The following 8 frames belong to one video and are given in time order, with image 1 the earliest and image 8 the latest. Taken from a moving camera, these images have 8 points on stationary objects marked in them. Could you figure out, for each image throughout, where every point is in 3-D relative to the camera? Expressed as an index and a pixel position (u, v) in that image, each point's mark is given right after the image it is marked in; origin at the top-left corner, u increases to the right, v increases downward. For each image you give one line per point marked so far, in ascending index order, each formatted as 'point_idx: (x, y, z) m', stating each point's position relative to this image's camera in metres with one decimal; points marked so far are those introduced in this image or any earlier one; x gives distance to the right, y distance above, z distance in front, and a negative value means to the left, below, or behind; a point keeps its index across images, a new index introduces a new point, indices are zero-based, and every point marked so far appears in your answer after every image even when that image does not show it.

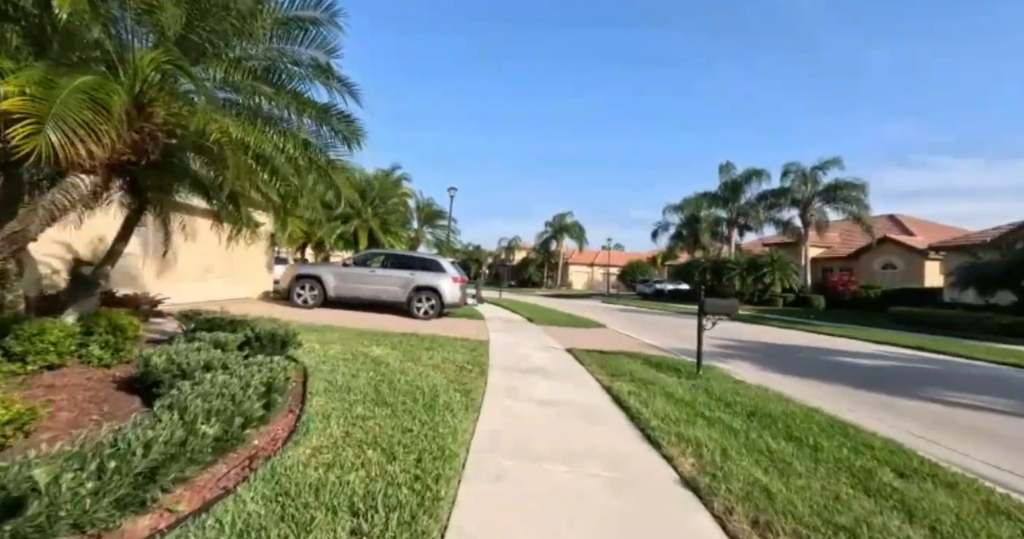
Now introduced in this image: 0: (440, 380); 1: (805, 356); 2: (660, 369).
0: (-1.0, -1.6, +6.2) m
1: (+8.3, -2.5, +12.4) m
2: (+3.0, -2.0, +8.7) m
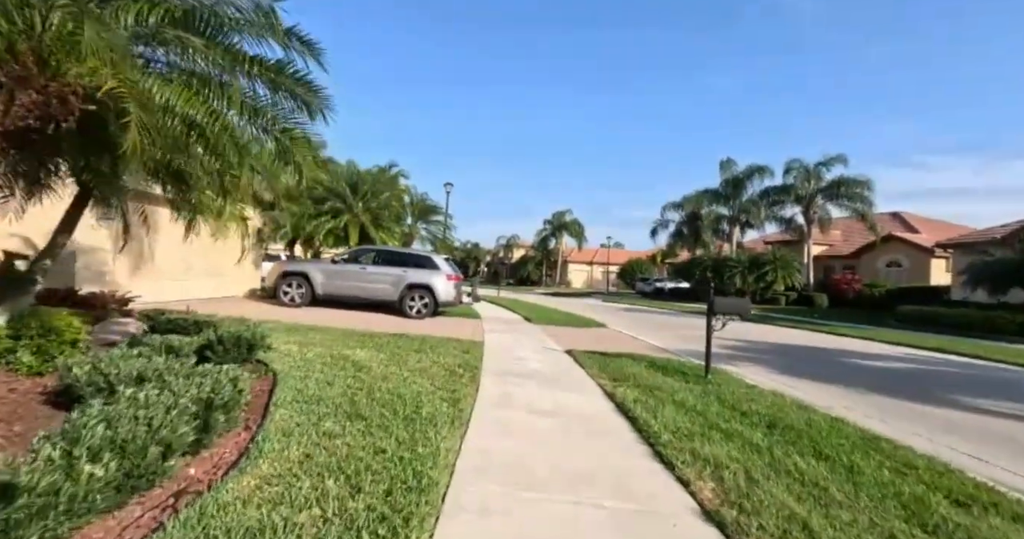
0: (-1.1, -1.5, +5.6) m
1: (+8.2, -2.4, +11.9) m
2: (+2.9, -1.9, +8.1) m
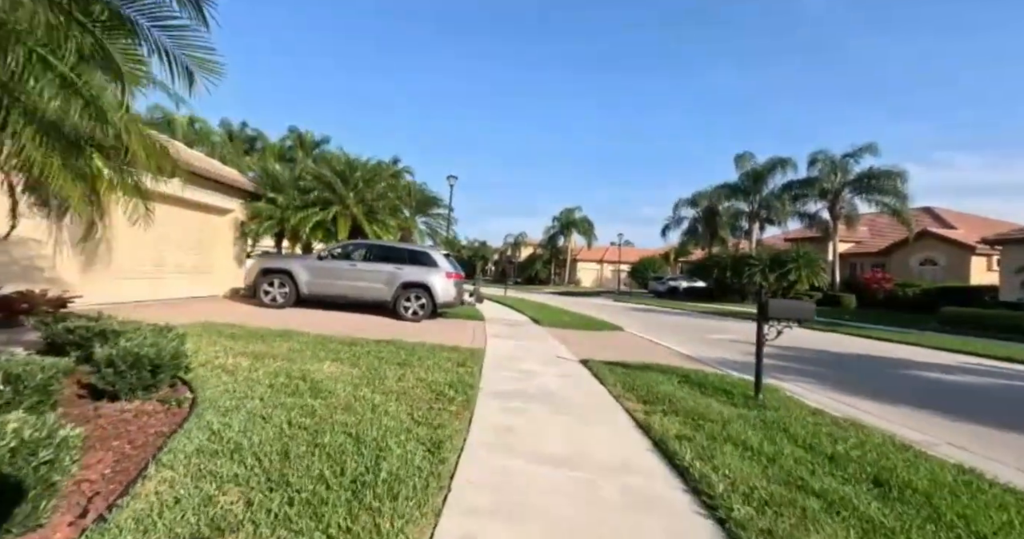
0: (-1.1, -1.4, +4.2) m
1: (+8.4, -2.3, +10.3) m
2: (+3.0, -1.9, +6.7) m
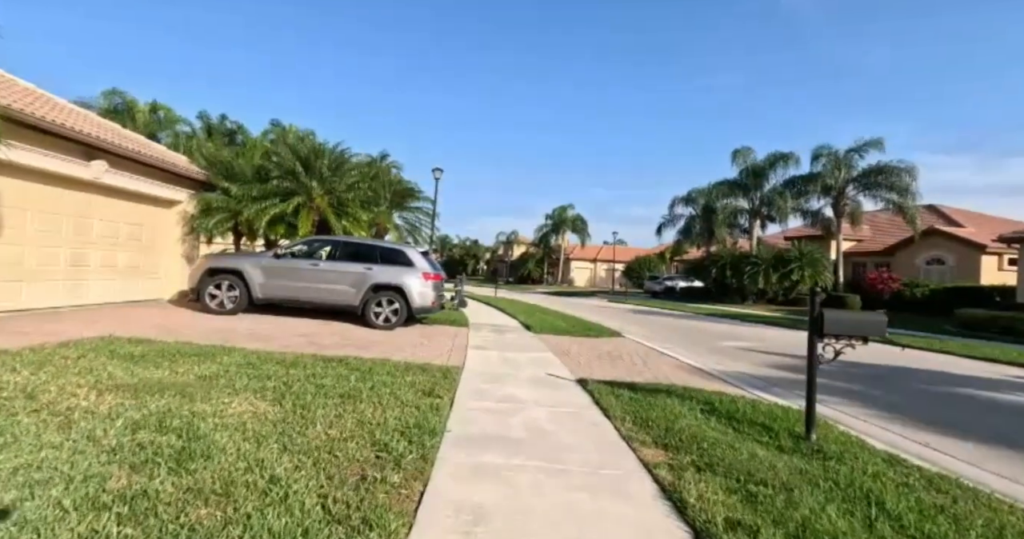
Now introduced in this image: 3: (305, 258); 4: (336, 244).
0: (-1.3, -1.5, +2.6) m
1: (+8.1, -2.3, +8.9) m
2: (+2.7, -1.9, +5.2) m
3: (-5.2, +0.3, +11.0) m
4: (-4.5, +0.7, +11.2) m
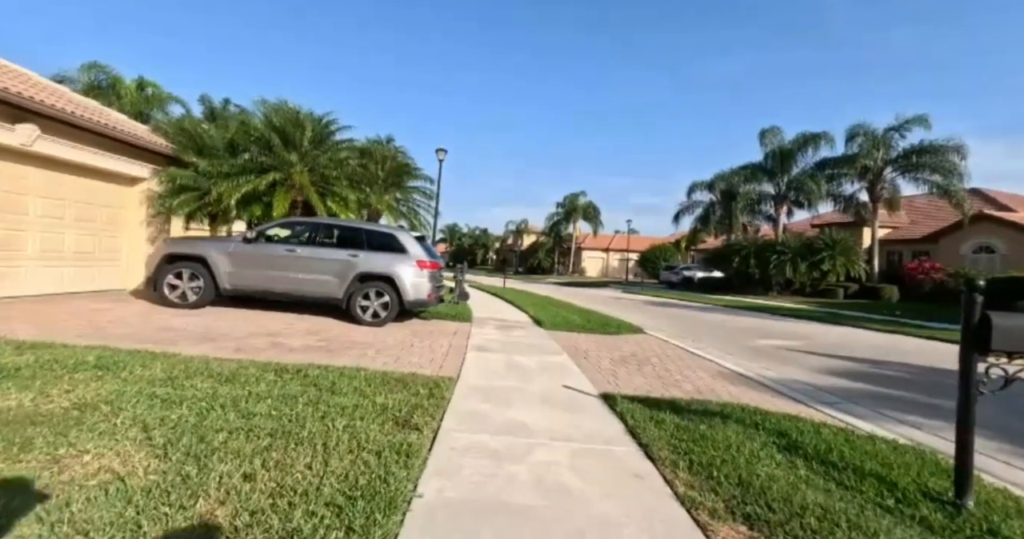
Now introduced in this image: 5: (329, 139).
0: (-1.3, -1.4, +1.1) m
1: (+8.2, -2.1, +7.1) m
2: (+2.7, -1.8, +3.6) m
3: (-5.0, +0.6, +9.5) m
4: (-4.3, +1.0, +9.7) m
5: (-4.9, +3.5, +11.6) m
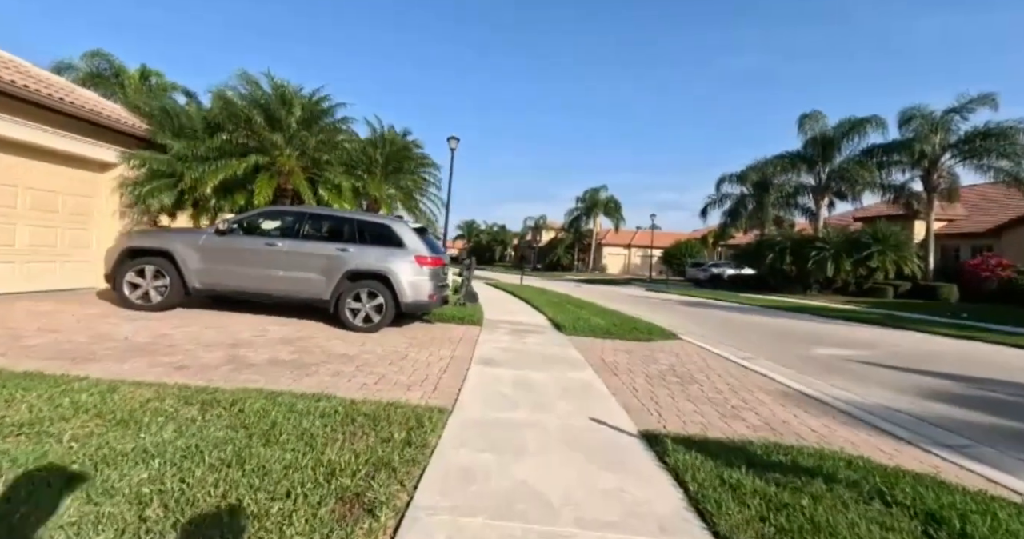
0: (-1.4, -1.4, -0.3) m
1: (+8.4, -2.1, +5.3) m
2: (+2.8, -1.7, +2.0) m
3: (-4.7, +0.6, +8.2) m
4: (-4.0, +1.0, +8.4) m
5: (-4.5, +3.5, +10.3) m
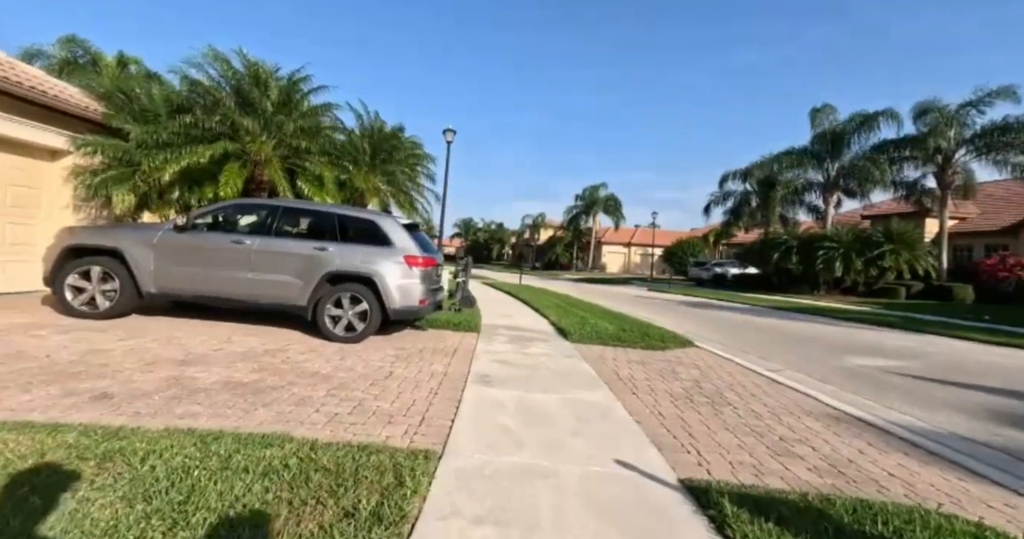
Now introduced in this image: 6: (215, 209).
0: (-1.3, -1.4, -1.3) m
1: (+8.4, -2.1, +4.4) m
2: (+2.8, -1.8, +1.0) m
3: (-4.7, +0.6, +7.2) m
4: (-4.0, +1.0, +7.4) m
5: (-4.5, +3.5, +9.2) m
6: (-4.9, +1.0, +7.2) m
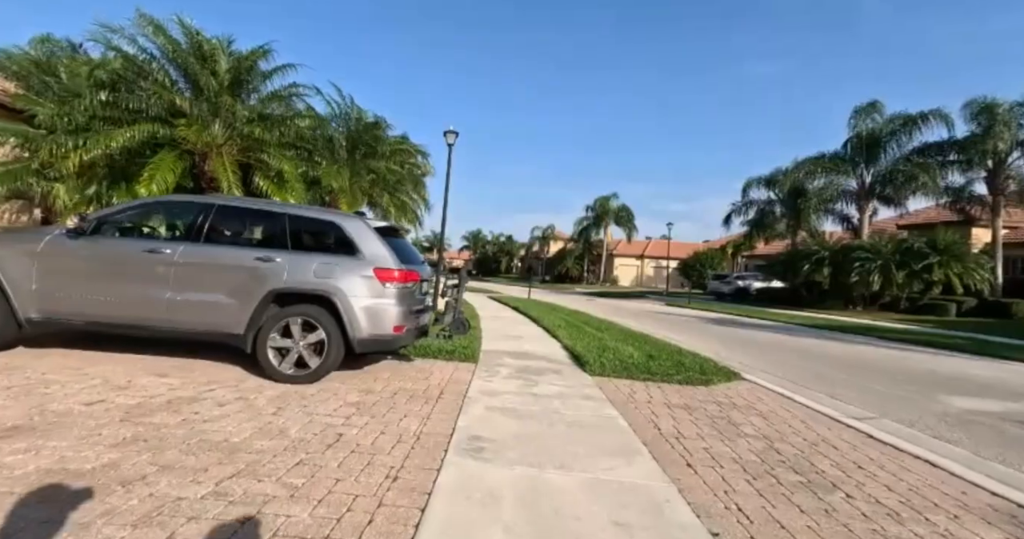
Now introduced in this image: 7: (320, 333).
0: (-1.4, -1.4, -3.2) m
1: (+8.4, -2.3, +2.3) m
2: (+2.7, -1.8, -1.0) m
3: (-4.6, +0.4, +5.4) m
4: (-4.0, +0.8, +5.7) m
5: (-4.4, +3.3, +7.6) m
6: (-4.9, +0.8, +5.5) m
7: (-2.4, -0.8, +5.5) m
